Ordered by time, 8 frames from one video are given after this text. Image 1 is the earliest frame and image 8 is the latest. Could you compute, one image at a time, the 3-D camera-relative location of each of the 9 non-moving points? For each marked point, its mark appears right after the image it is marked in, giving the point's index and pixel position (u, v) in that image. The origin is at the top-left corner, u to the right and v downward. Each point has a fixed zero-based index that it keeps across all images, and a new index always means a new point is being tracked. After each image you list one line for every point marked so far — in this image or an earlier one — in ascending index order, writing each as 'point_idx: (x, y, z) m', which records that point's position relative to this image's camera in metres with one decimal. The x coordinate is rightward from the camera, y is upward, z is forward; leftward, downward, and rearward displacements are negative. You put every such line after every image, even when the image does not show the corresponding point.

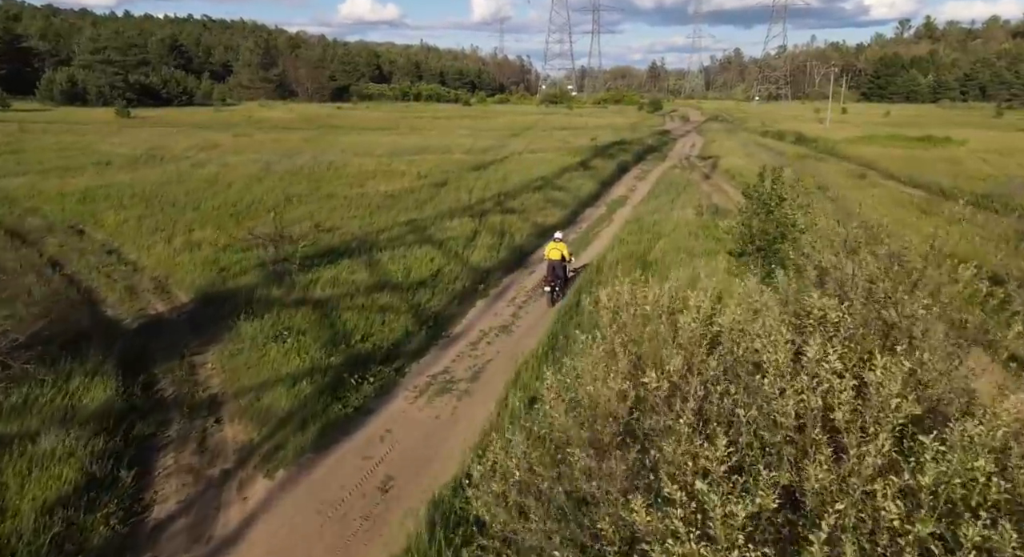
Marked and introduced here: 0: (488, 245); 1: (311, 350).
0: (-0.7, +0.8, +17.8) m
1: (-3.1, -1.1, +10.1) m
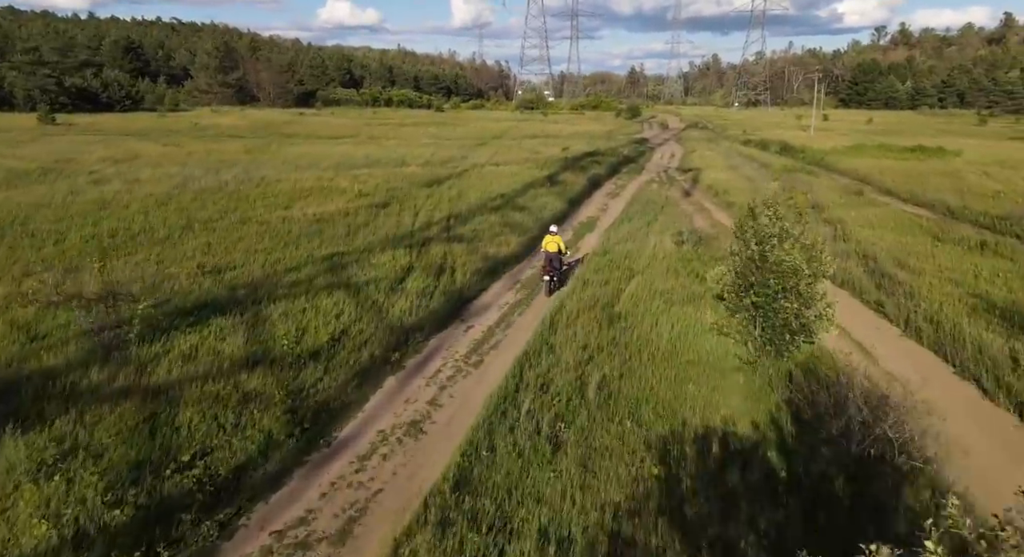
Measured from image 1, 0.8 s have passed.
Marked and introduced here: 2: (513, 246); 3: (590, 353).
0: (-2.0, -0.3, +14.4) m
1: (-4.2, -2.2, +6.6) m
2: (0.0, +0.9, +19.8) m
3: (+1.3, -1.3, +11.5) m
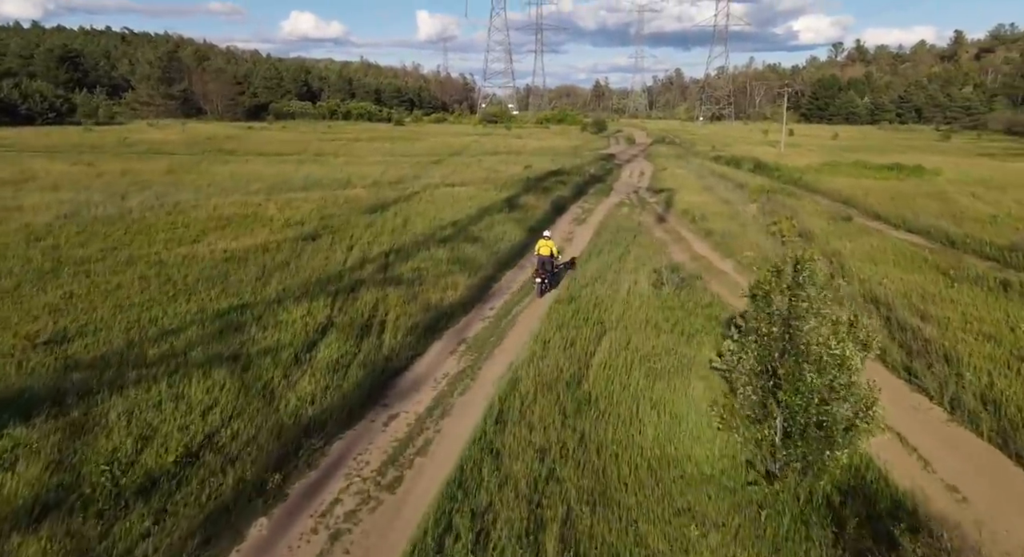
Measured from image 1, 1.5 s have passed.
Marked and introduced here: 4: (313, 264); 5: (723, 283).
0: (-3.0, -1.4, +11.1) m
1: (-4.8, -3.2, +3.2) m
2: (-1.2, -0.3, +16.6) m
3: (+0.5, -2.3, +8.4) m
4: (-5.3, +0.4, +17.7) m
5: (+5.7, -0.1, +18.2) m
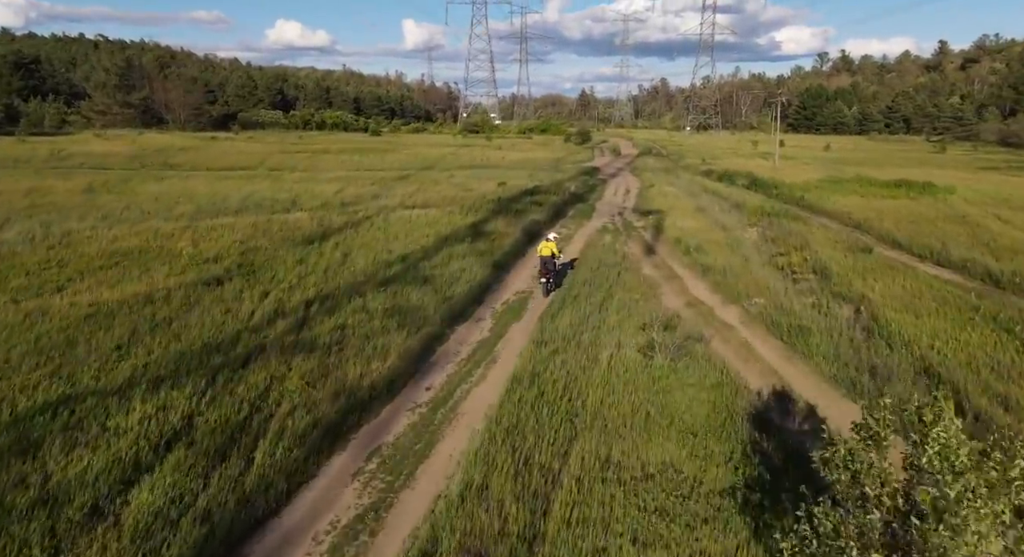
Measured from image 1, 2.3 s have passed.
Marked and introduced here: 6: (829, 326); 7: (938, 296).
0: (-3.9, -2.6, +7.1) m
1: (-5.5, -4.2, -0.8) m
2: (-2.3, -1.5, +12.7) m
3: (-0.4, -3.5, +4.5) m
4: (-6.3, -0.8, +13.7) m
5: (+4.7, -1.4, +14.5) m
6: (+7.2, -1.0, +15.2) m
7: (+10.6, -0.5, +16.6) m
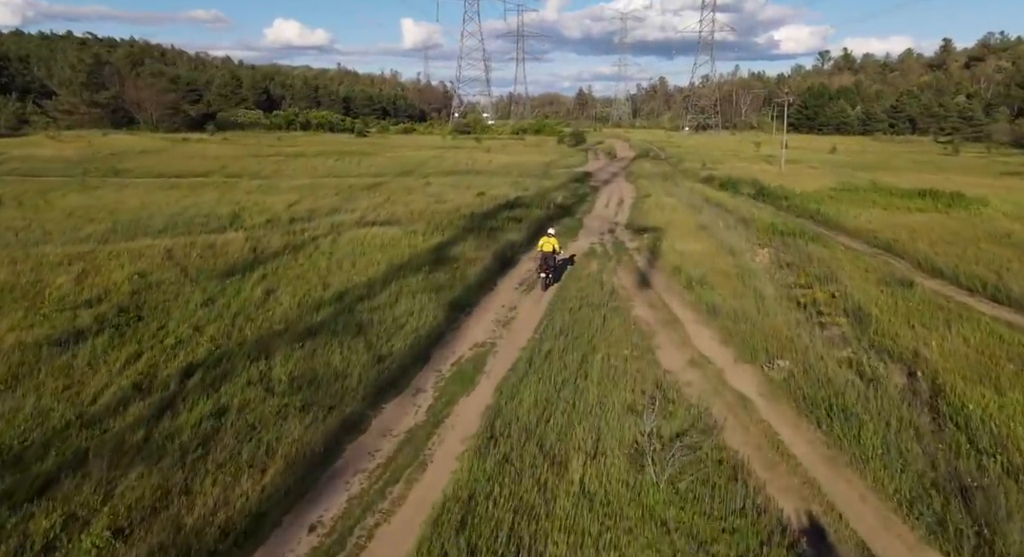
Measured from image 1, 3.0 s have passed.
0: (-4.8, -3.6, +3.3) m
1: (-6.4, -5.3, -4.7) m
2: (-3.2, -2.6, +8.9) m
3: (-1.3, -4.5, +0.7) m
4: (-7.2, -1.9, +9.9) m
5: (+3.8, -2.4, +10.6) m
6: (+6.3, -2.1, +11.3) m
7: (+9.7, -1.5, +12.8) m
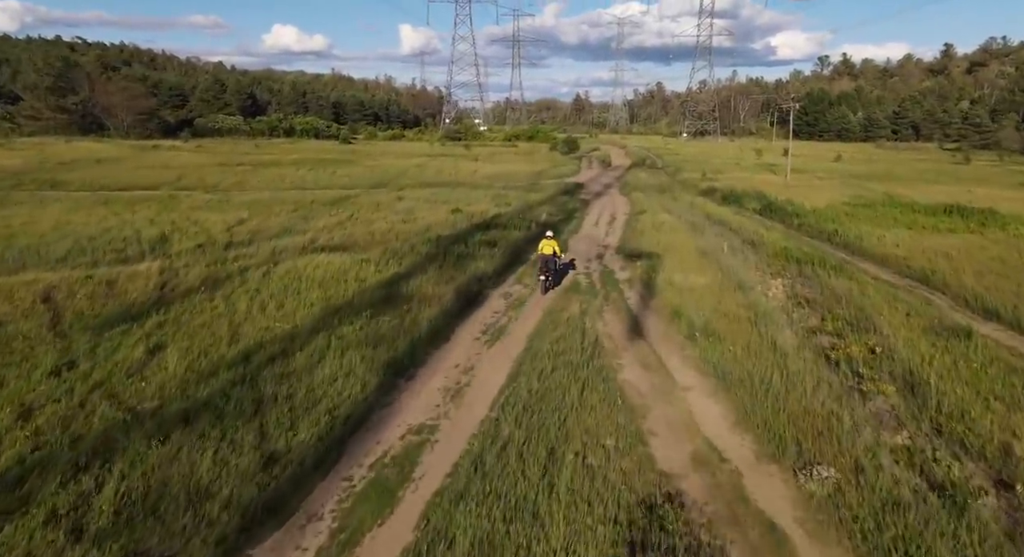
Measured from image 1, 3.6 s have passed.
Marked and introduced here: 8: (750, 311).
0: (-5.7, -4.6, -0.4) m
1: (-7.2, -6.2, -8.3) m
2: (-4.0, -3.6, +5.2) m
3: (-2.1, -5.5, -3.0) m
4: (-8.1, -2.9, +6.2) m
5: (+2.9, -3.4, +7.0) m
6: (+5.4, -3.1, +7.7) m
7: (+8.8, -2.5, +9.2) m
8: (+6.0, -0.8, +16.9) m
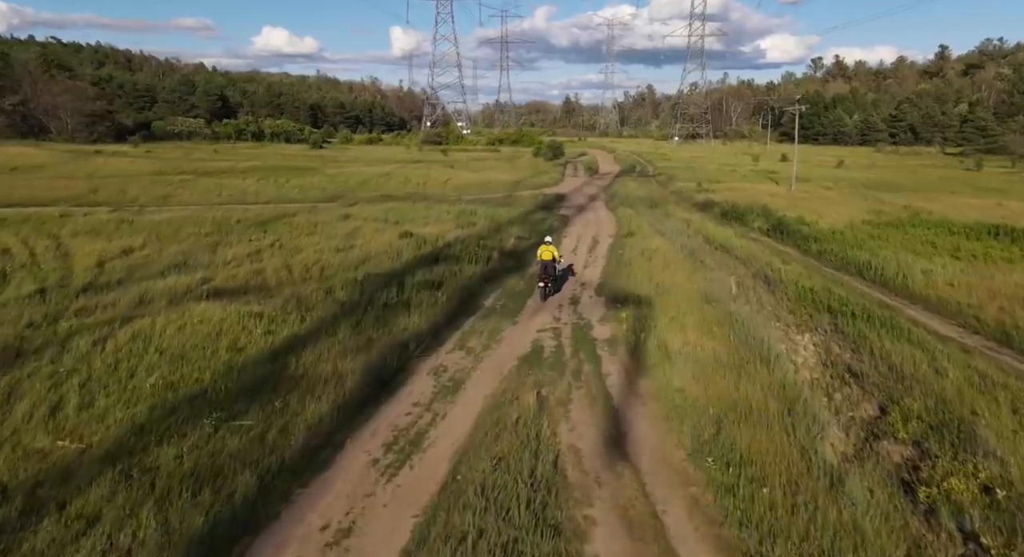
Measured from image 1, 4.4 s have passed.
0: (-6.7, -5.9, -5.7) m
1: (-8.2, -7.5, -13.7) m
2: (-5.2, -4.9, -0.1) m
3: (-3.1, -6.7, -8.3) m
4: (-9.2, -4.2, +0.8) m
5: (+1.8, -4.7, +1.8) m
6: (+4.2, -4.4, +2.5) m
7: (+7.6, -3.8, +4.0) m
8: (+4.7, -2.1, +11.7) m
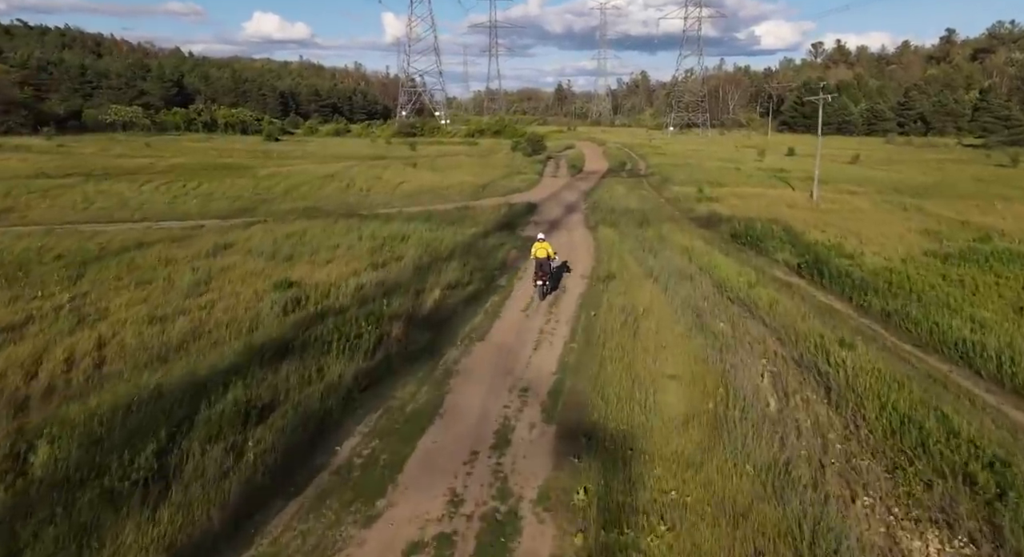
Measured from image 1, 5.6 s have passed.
0: (-8.4, -8.3, -13.7) m
1: (-9.8, -10.0, -21.7) m
2: (-6.9, -7.2, -8.1) m
3: (-4.8, -9.2, -16.3) m
4: (-11.0, -6.5, -7.2) m
5: (0.0, -7.0, -6.2) m
6: (+2.5, -6.6, -5.4) m
7: (+5.9, -6.0, -3.9) m
8: (+2.9, -4.2, +3.7) m
